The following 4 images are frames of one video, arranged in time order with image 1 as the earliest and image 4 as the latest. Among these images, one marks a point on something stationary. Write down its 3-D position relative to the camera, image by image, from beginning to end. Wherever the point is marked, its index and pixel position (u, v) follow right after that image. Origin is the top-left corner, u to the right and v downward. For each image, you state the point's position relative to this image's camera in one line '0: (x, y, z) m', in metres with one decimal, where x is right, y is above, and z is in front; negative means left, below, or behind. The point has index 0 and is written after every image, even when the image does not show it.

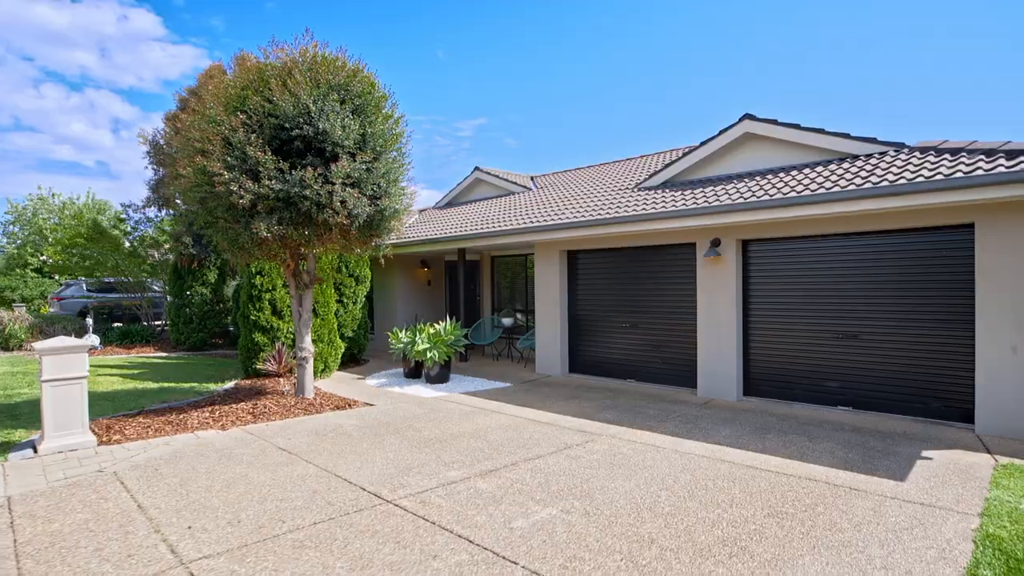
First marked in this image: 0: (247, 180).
0: (-3.0, +1.2, +6.0) m
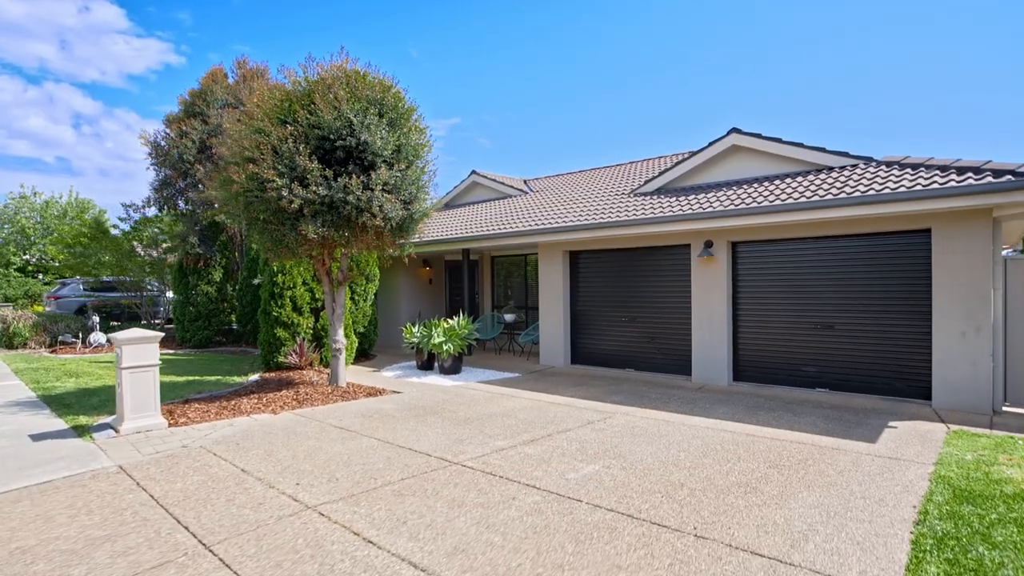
0: (-2.7, +1.3, +6.6) m
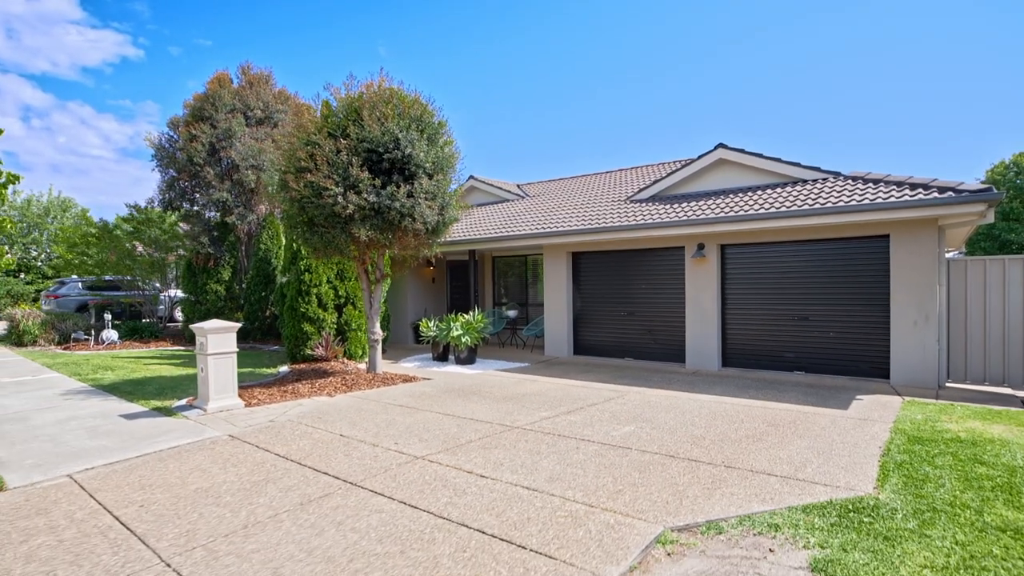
0: (-2.3, +1.3, +7.4) m
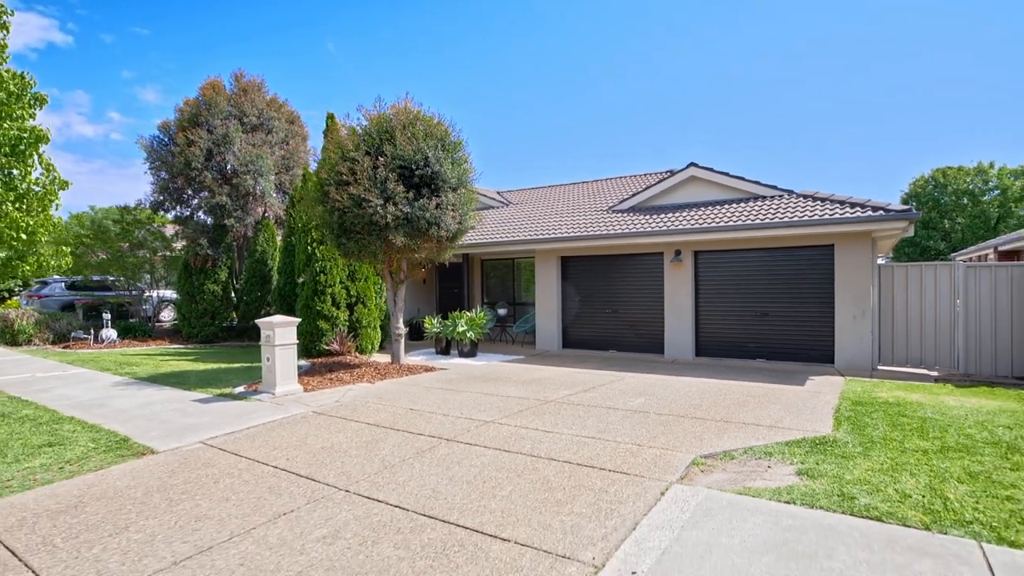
0: (-2.0, +1.3, +8.4) m
